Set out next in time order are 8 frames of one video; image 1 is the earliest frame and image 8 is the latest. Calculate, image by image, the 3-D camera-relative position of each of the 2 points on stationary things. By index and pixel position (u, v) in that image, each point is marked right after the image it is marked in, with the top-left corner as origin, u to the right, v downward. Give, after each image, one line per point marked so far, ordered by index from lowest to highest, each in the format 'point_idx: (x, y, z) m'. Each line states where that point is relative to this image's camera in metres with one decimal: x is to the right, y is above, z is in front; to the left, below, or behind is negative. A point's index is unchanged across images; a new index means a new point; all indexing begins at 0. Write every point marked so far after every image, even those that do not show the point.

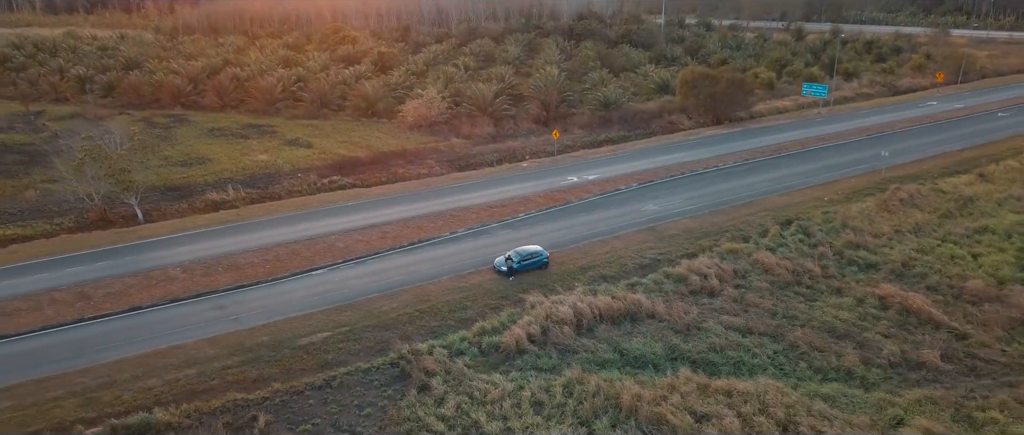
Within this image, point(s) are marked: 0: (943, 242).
0: (+9.9, -0.6, +16.9) m
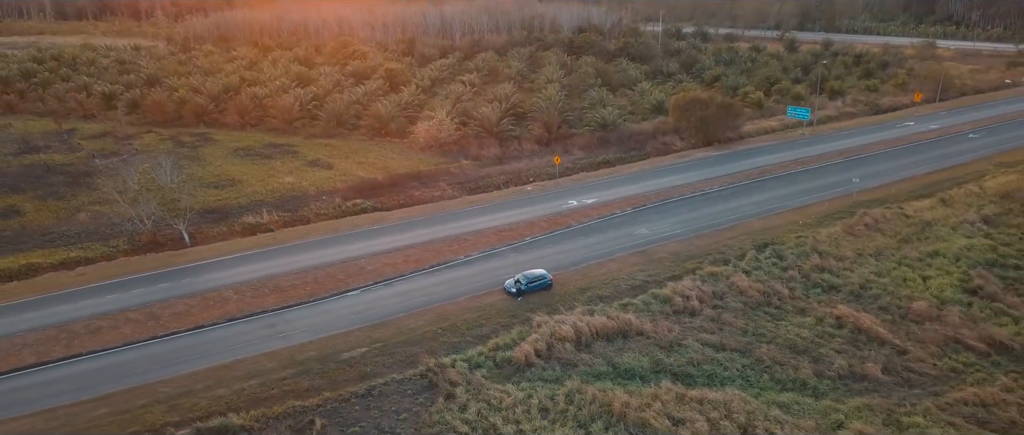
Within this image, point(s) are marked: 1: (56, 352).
0: (+10.1, -1.3, +19.2) m
1: (-9.2, -2.7, +14.8) m
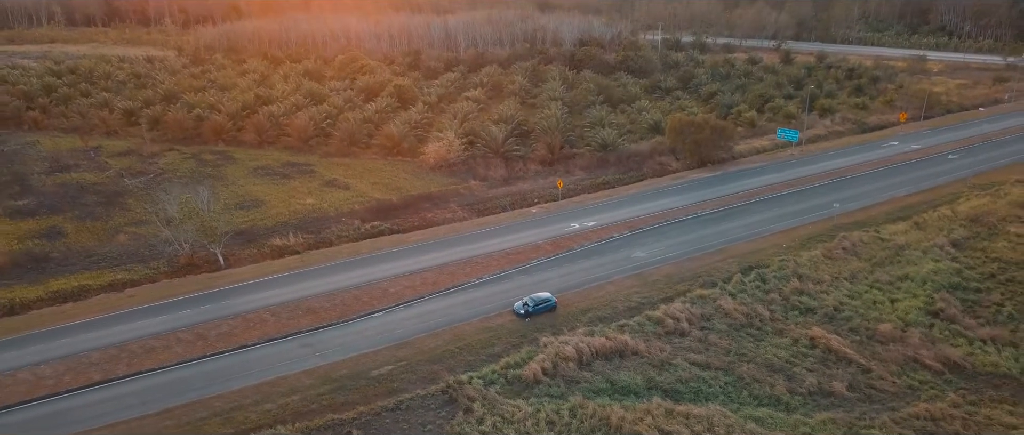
0: (+10.3, -2.1, +21.2) m
1: (-9.0, -3.5, +16.8) m
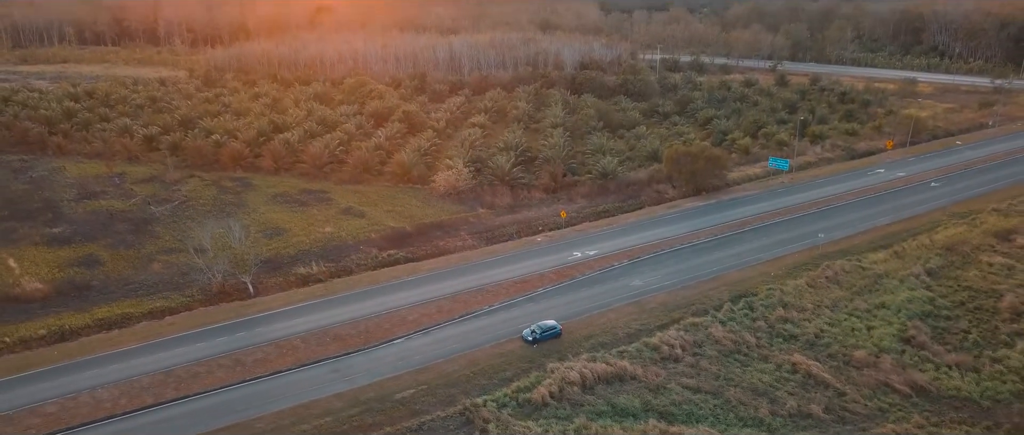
0: (+10.5, -3.1, +23.0) m
1: (-8.7, -4.5, +18.6) m
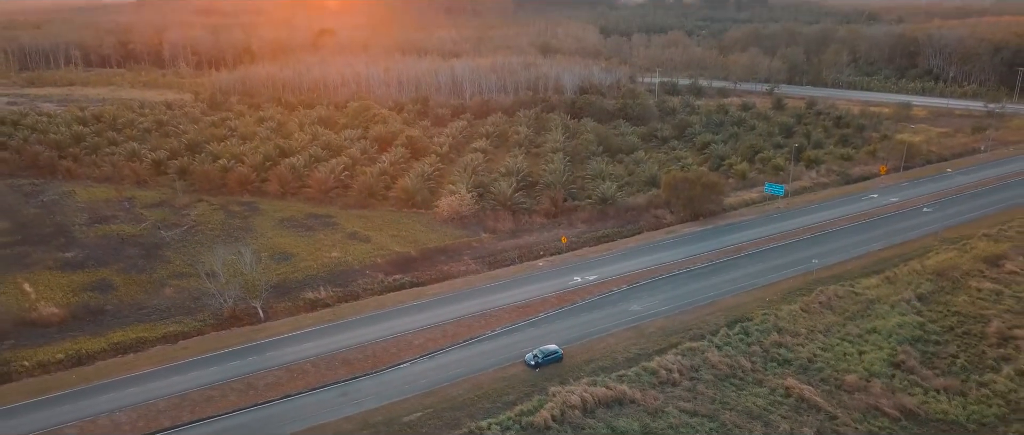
0: (+10.6, -4.0, +23.7) m
1: (-8.6, -5.2, +19.3) m
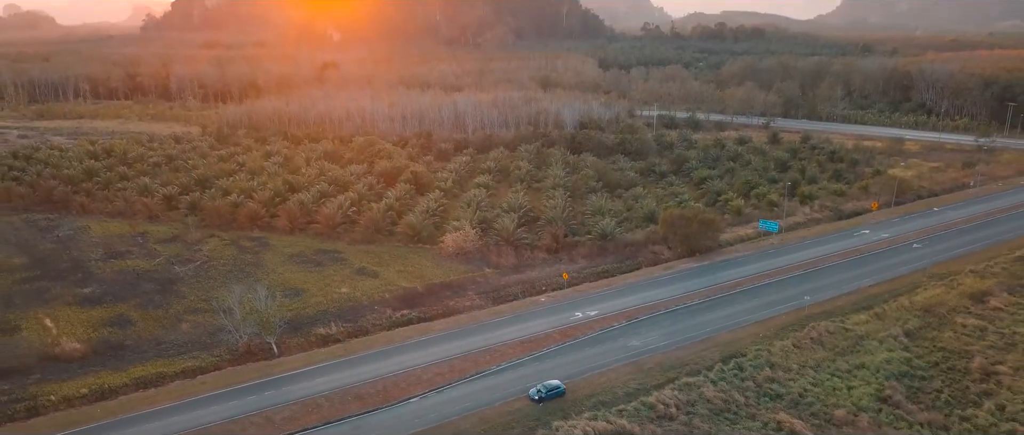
0: (+10.8, -5.4, +24.8) m
1: (-8.5, -6.4, +20.4) m
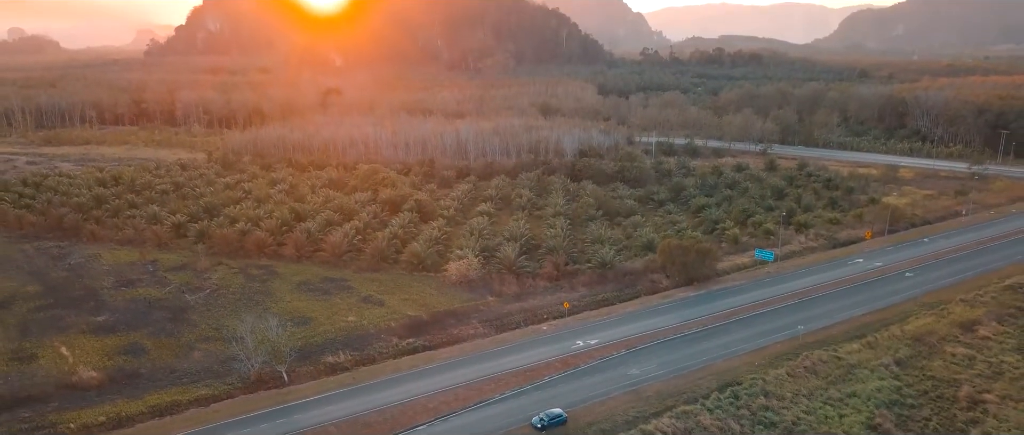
0: (+10.9, -6.6, +25.7) m
1: (-8.4, -7.5, +21.2) m
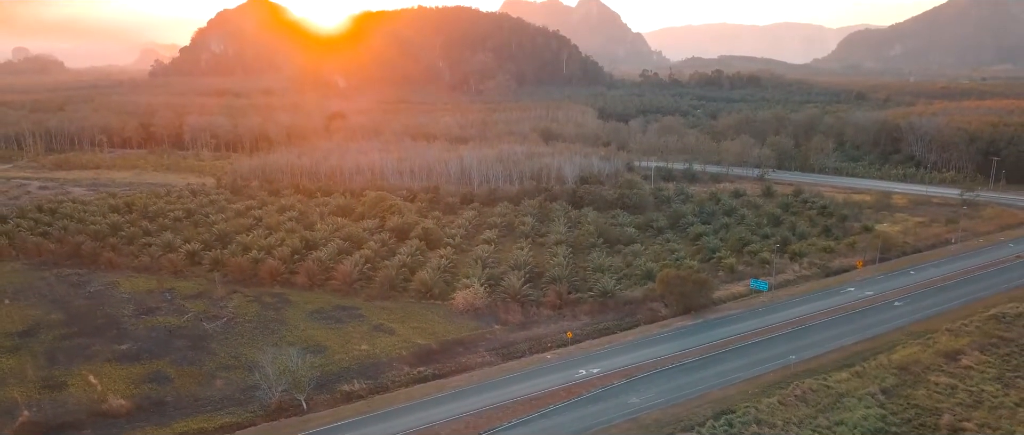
0: (+11.2, -8.0, +27.2) m
1: (-8.1, -8.8, +22.7) m
